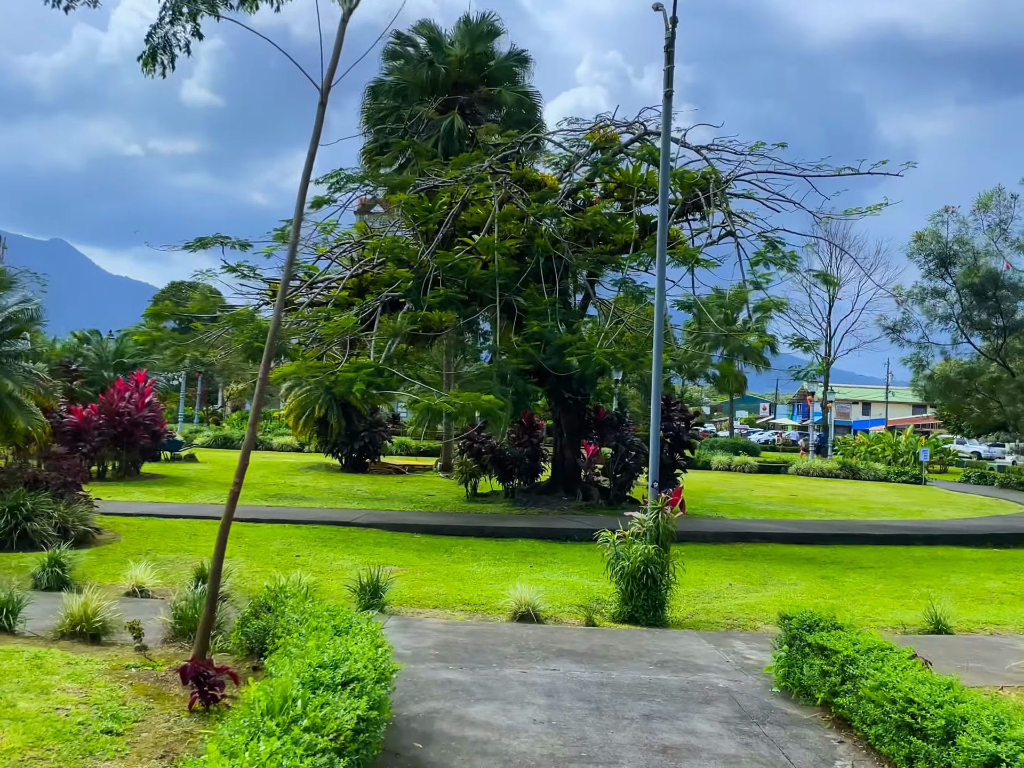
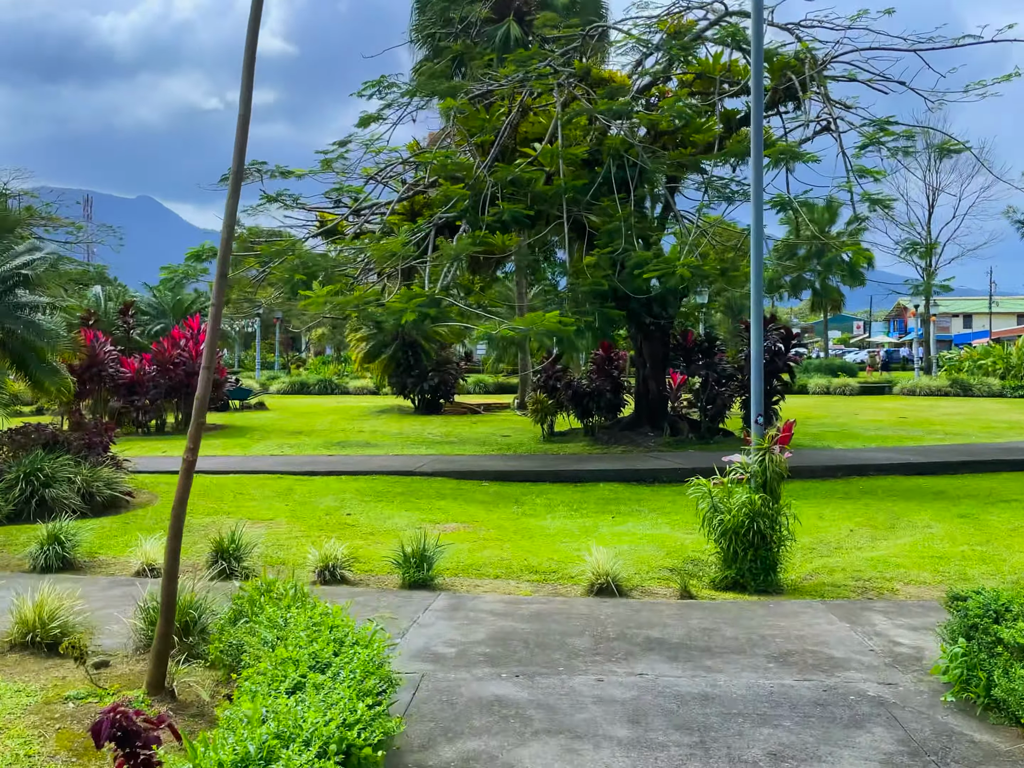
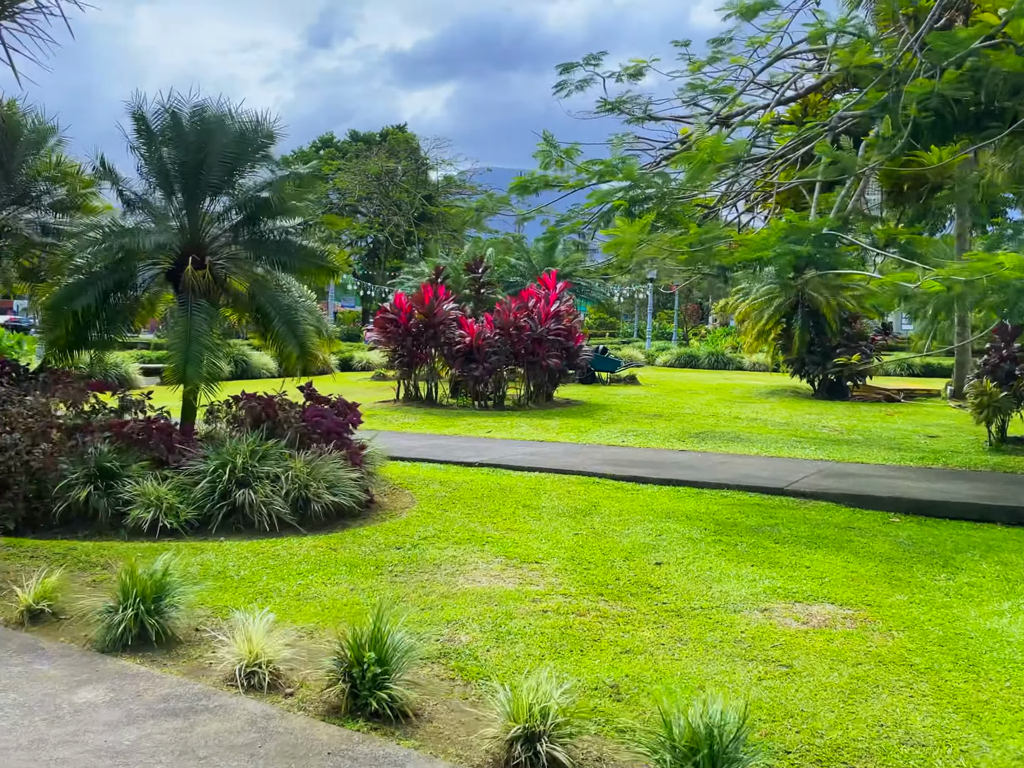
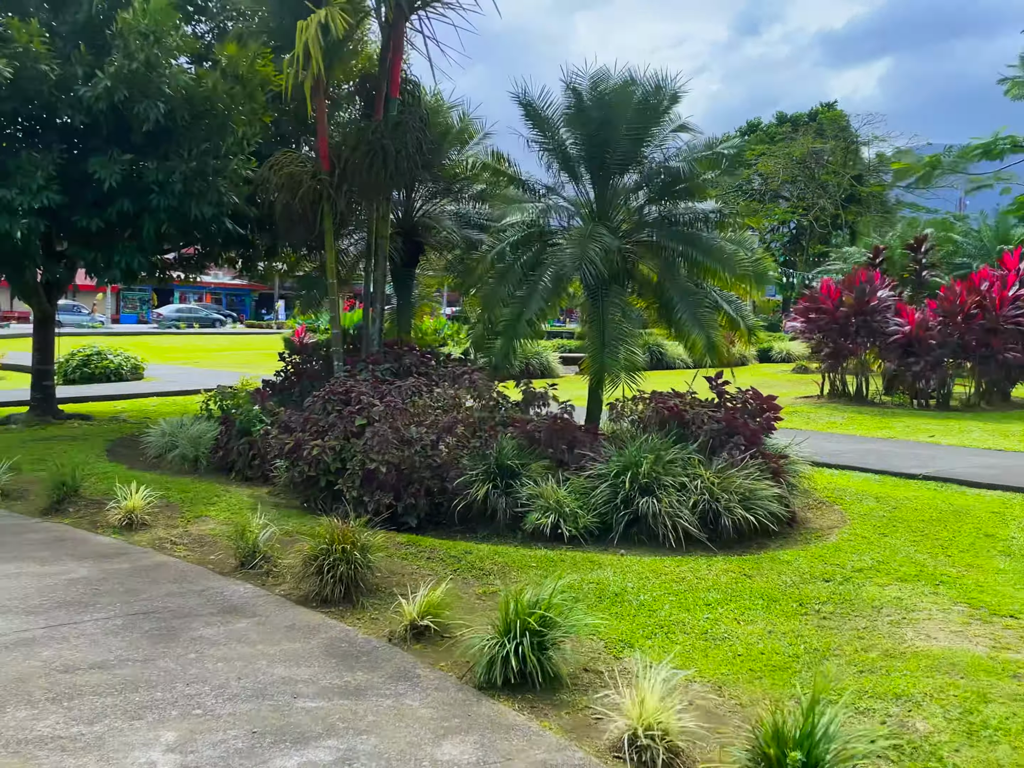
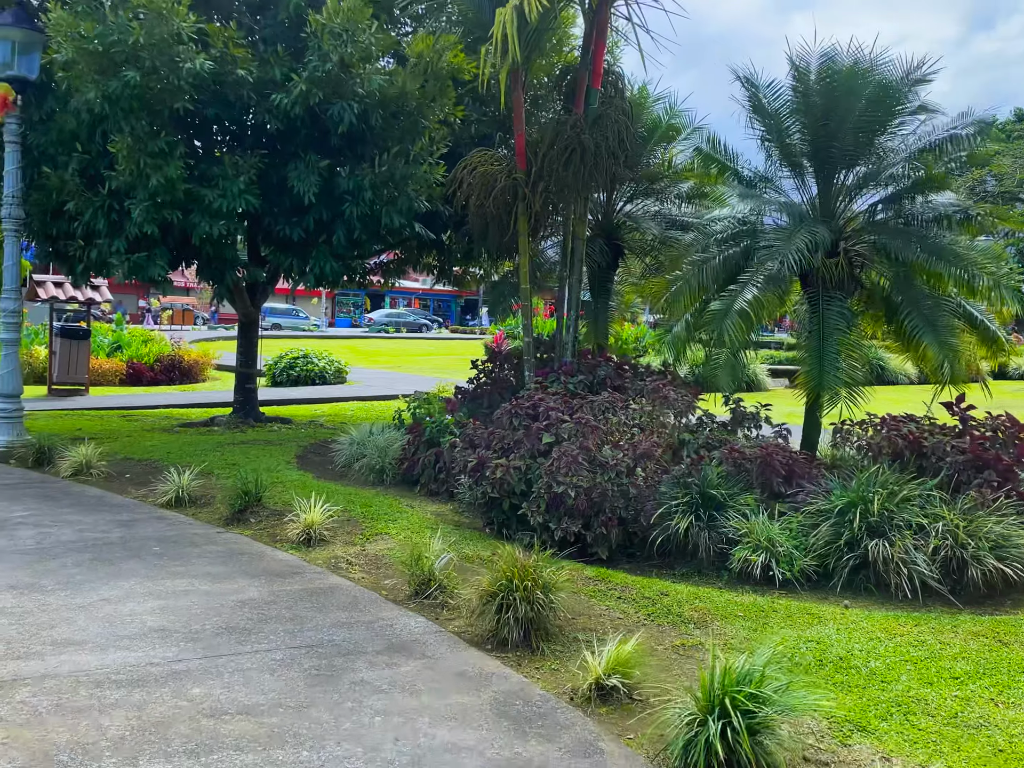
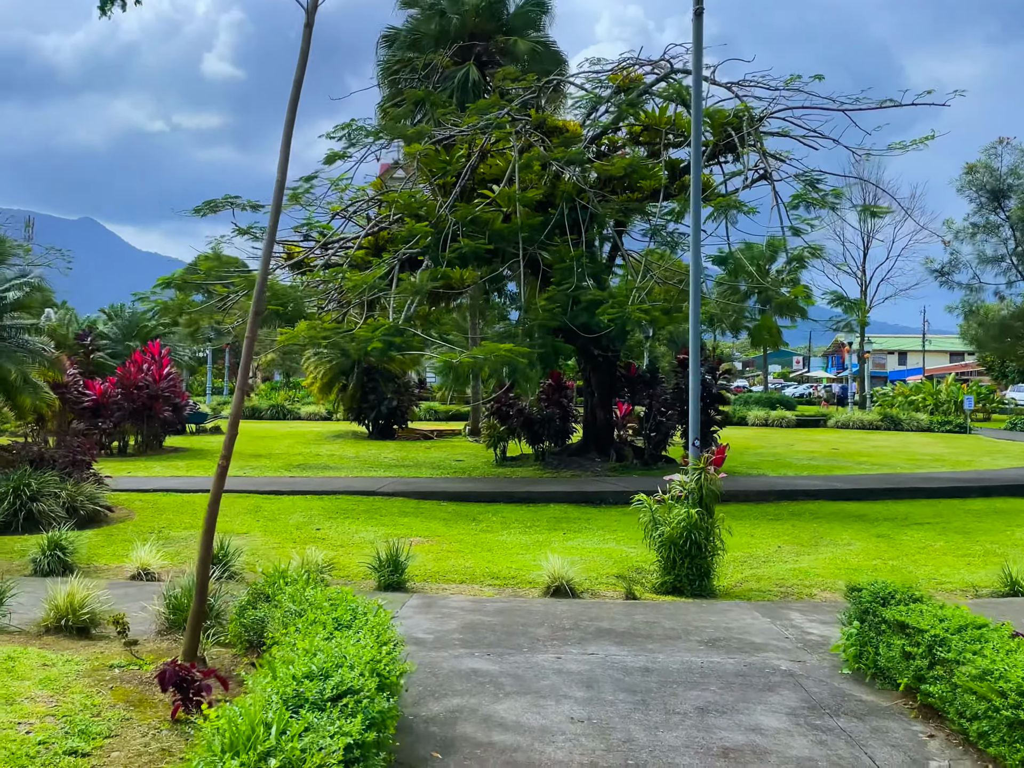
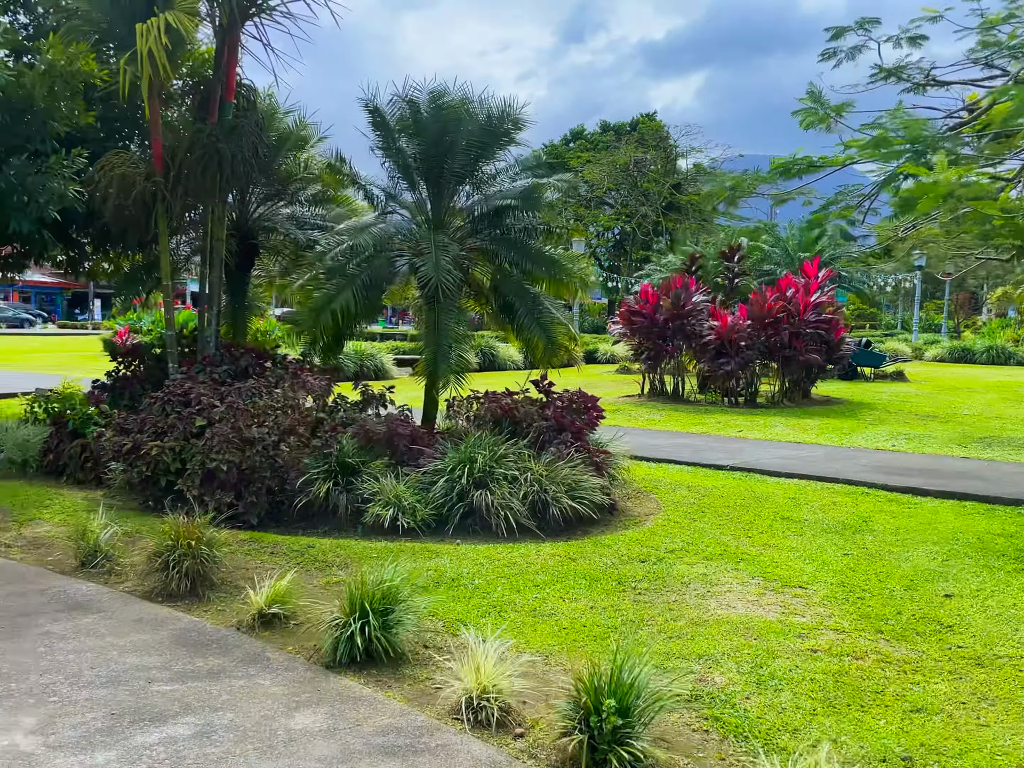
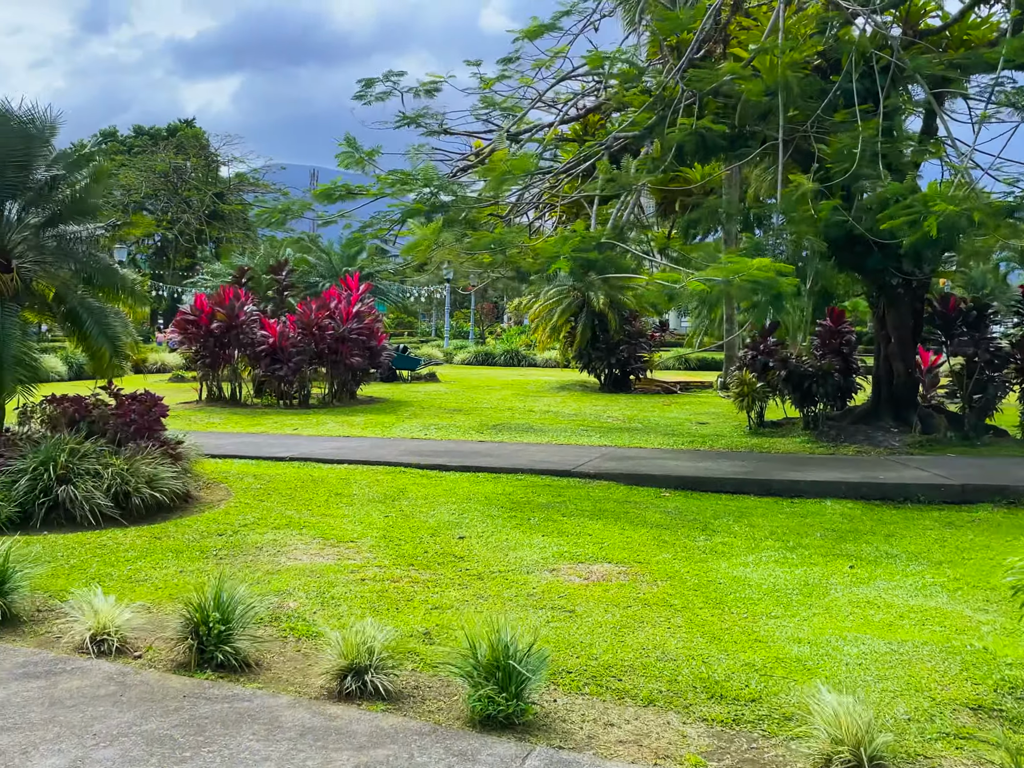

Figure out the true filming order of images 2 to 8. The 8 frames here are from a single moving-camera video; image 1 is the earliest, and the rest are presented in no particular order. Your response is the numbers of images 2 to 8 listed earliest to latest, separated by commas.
6, 2, 8, 3, 7, 4, 5
